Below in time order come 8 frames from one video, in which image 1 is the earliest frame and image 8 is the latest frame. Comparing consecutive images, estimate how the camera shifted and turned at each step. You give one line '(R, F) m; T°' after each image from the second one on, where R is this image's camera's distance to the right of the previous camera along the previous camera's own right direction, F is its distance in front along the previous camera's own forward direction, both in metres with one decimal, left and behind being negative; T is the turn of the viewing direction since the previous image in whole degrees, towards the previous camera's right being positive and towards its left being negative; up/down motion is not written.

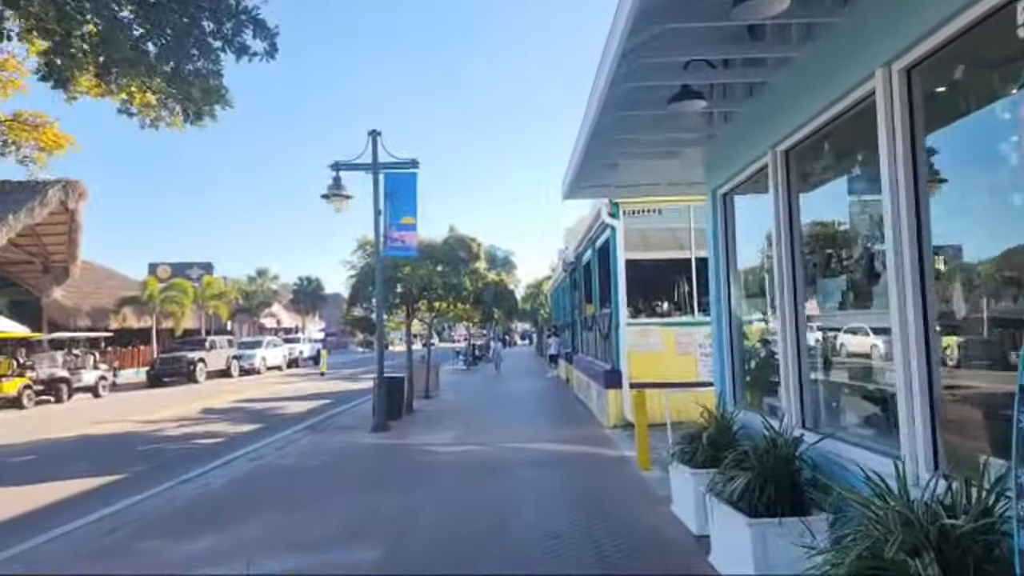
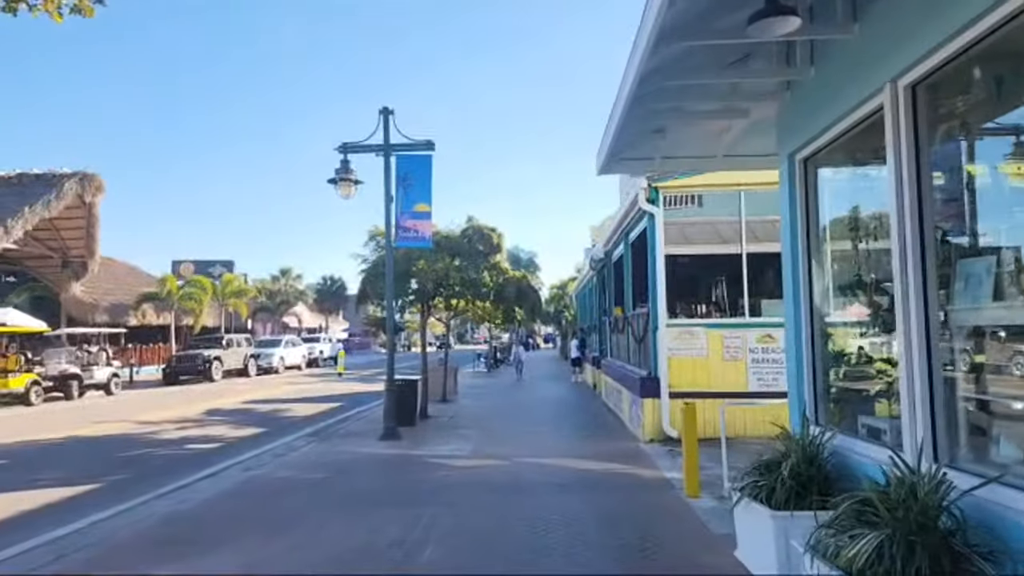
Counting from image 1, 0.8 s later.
(0.0, +1.5) m; -2°
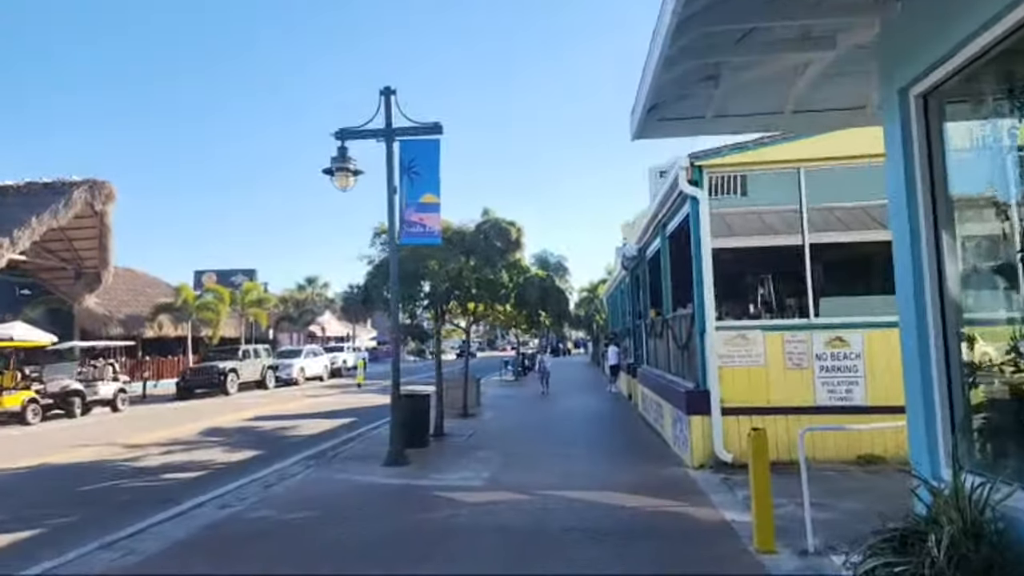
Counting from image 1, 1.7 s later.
(+0.2, +1.8) m; -3°
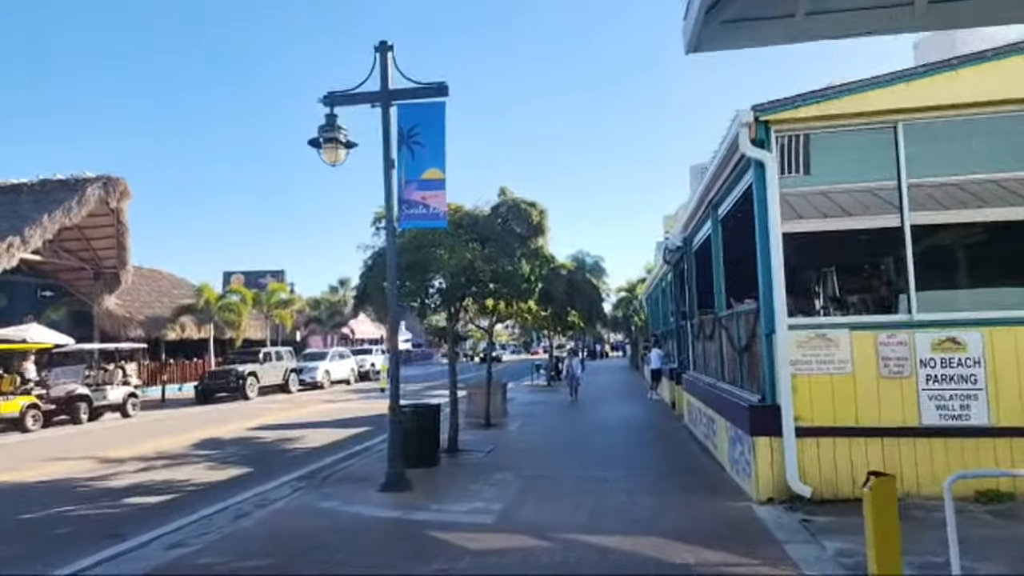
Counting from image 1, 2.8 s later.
(+0.3, +2.0) m; -4°
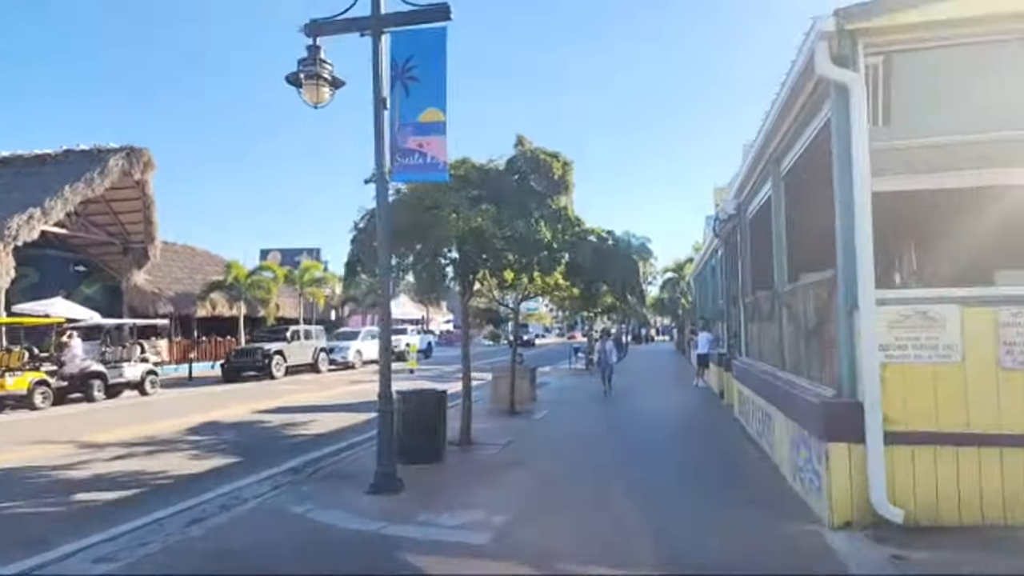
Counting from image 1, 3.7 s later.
(+0.5, +1.8) m; -4°
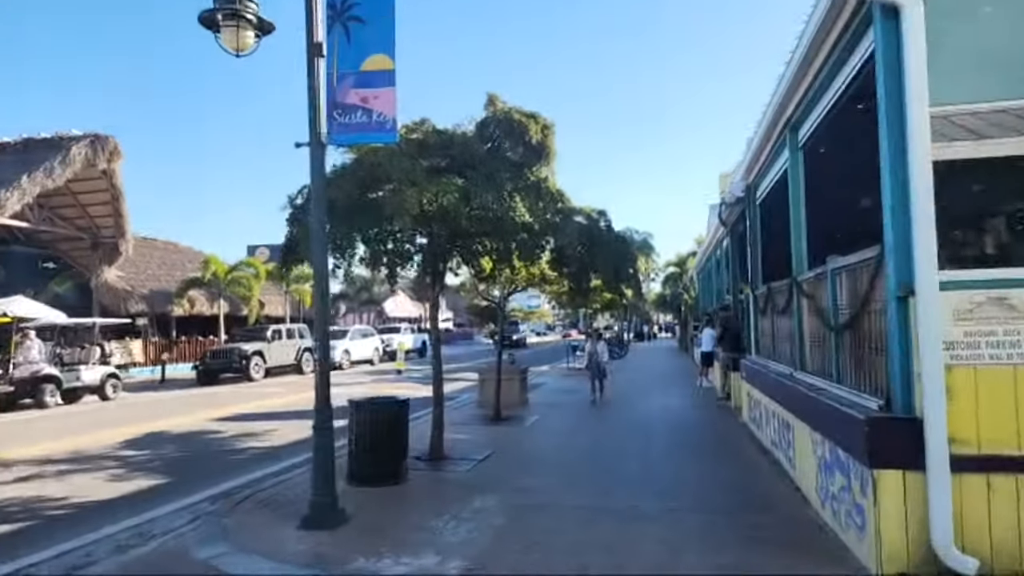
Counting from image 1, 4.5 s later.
(+0.4, +1.6) m; 0°
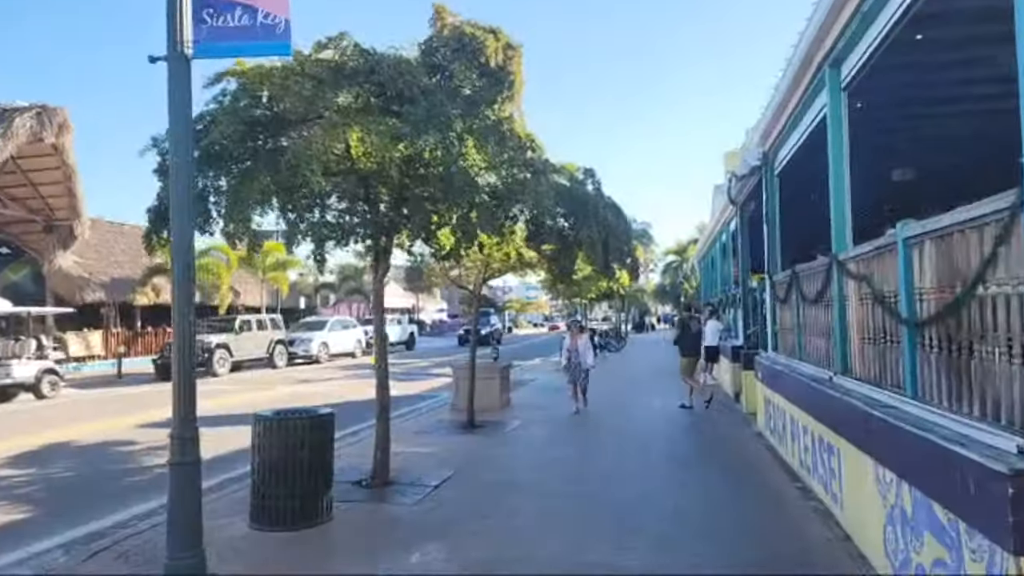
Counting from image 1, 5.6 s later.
(+0.5, +2.1) m; 0°
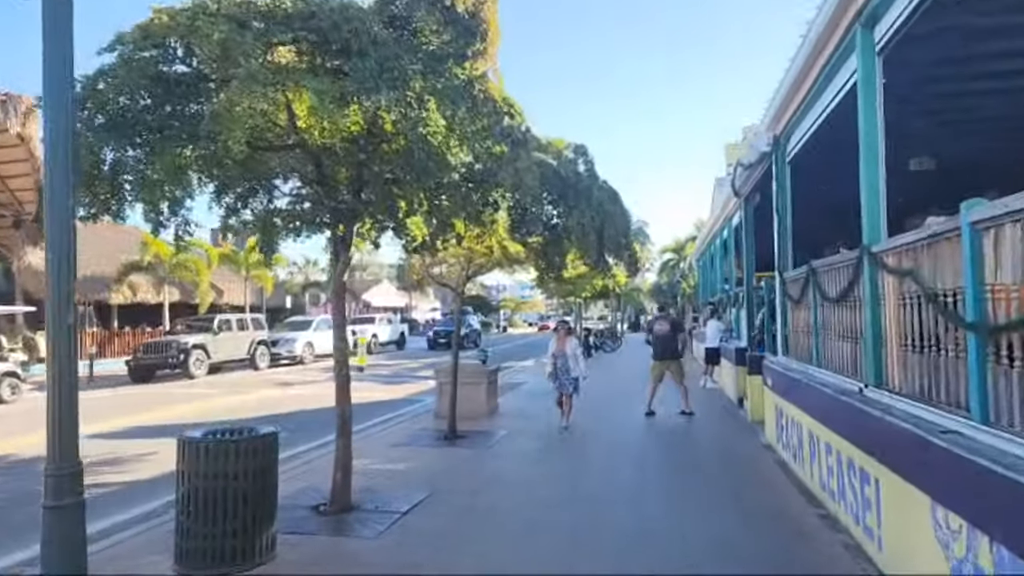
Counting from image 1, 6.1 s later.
(+0.2, +1.0) m; 0°
